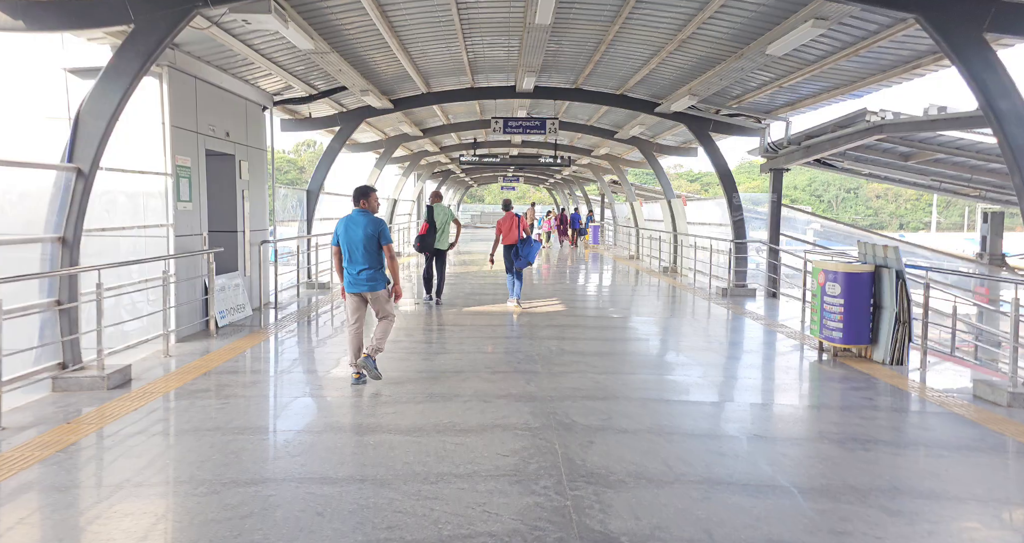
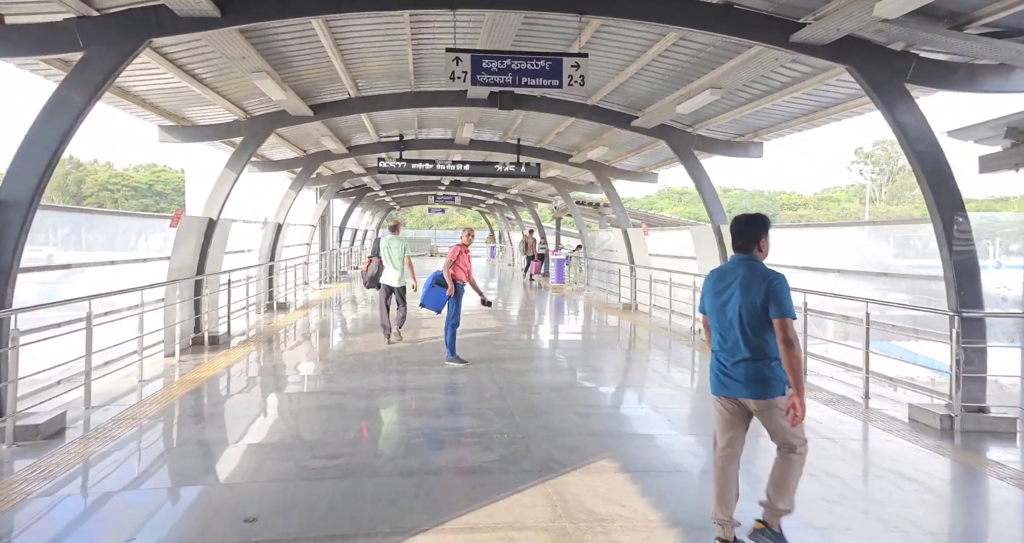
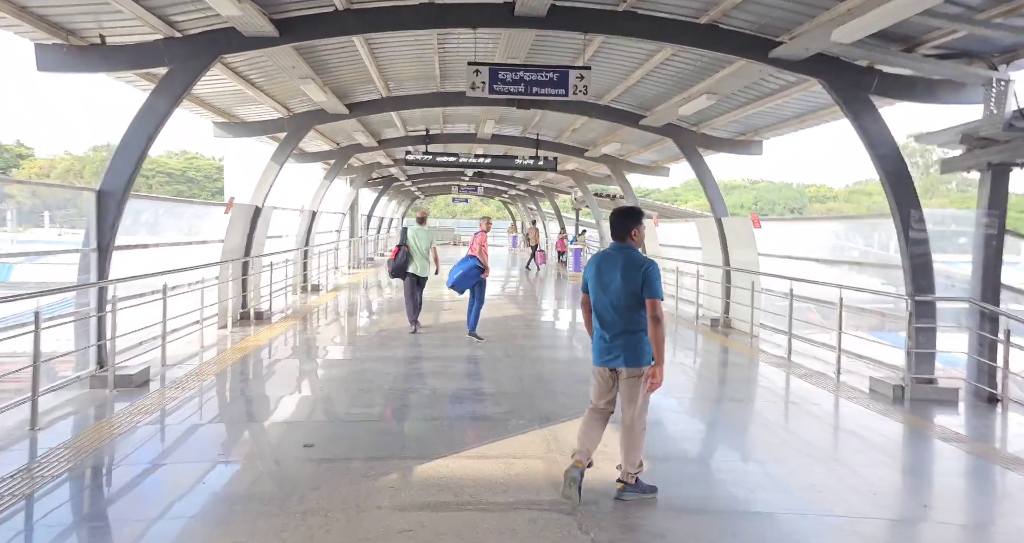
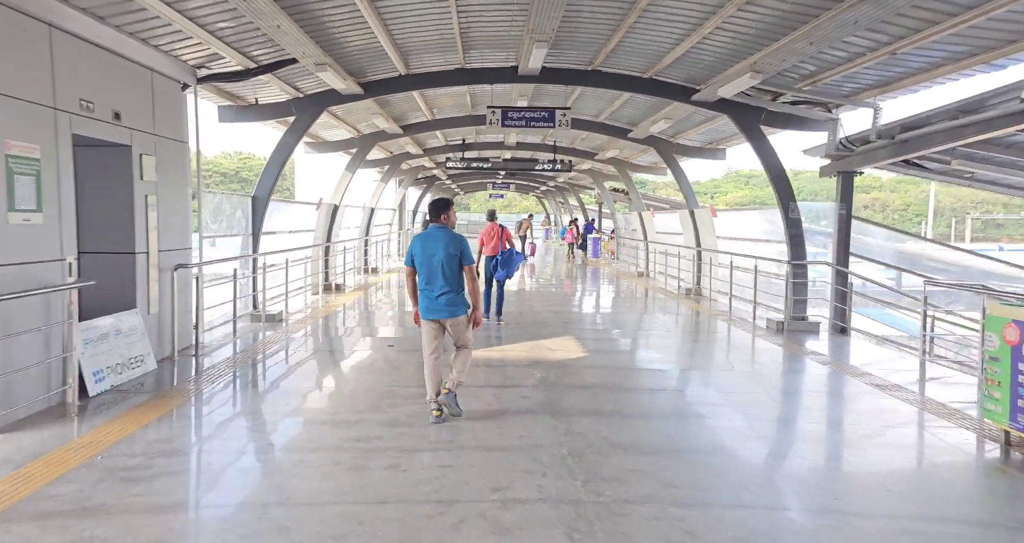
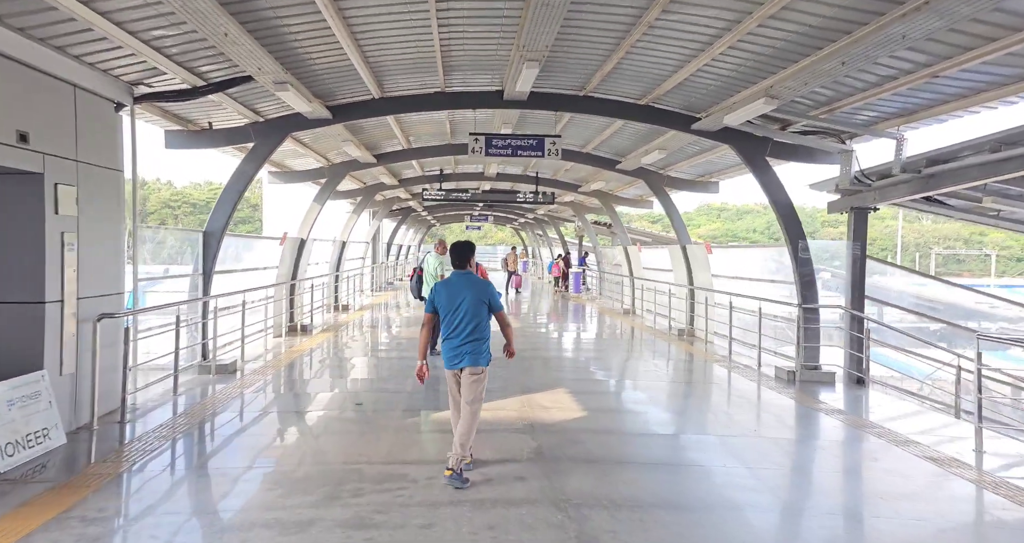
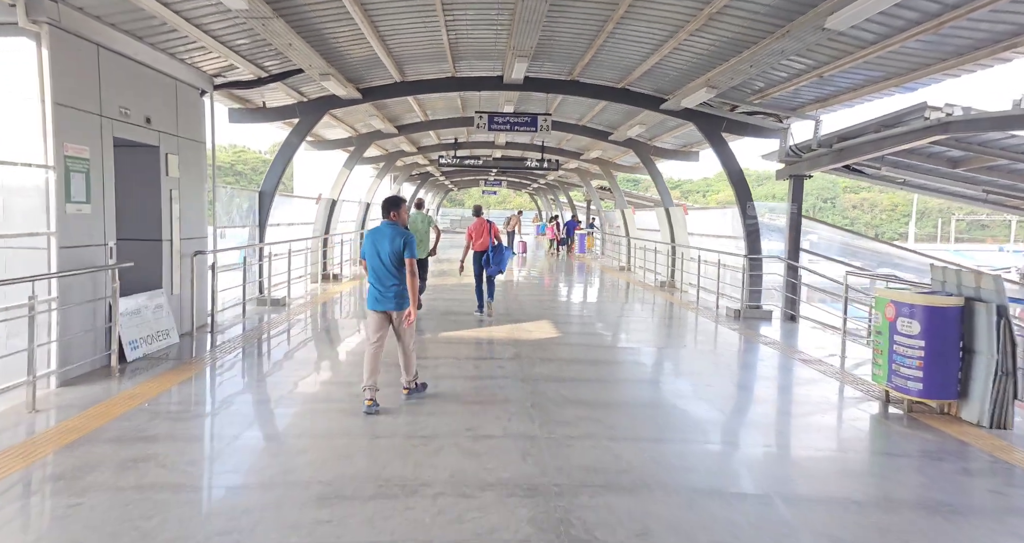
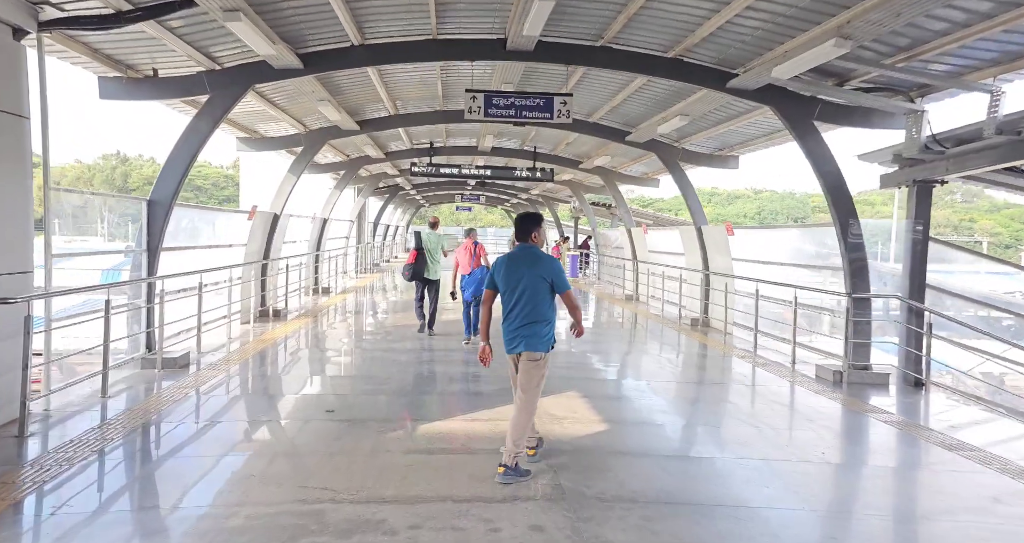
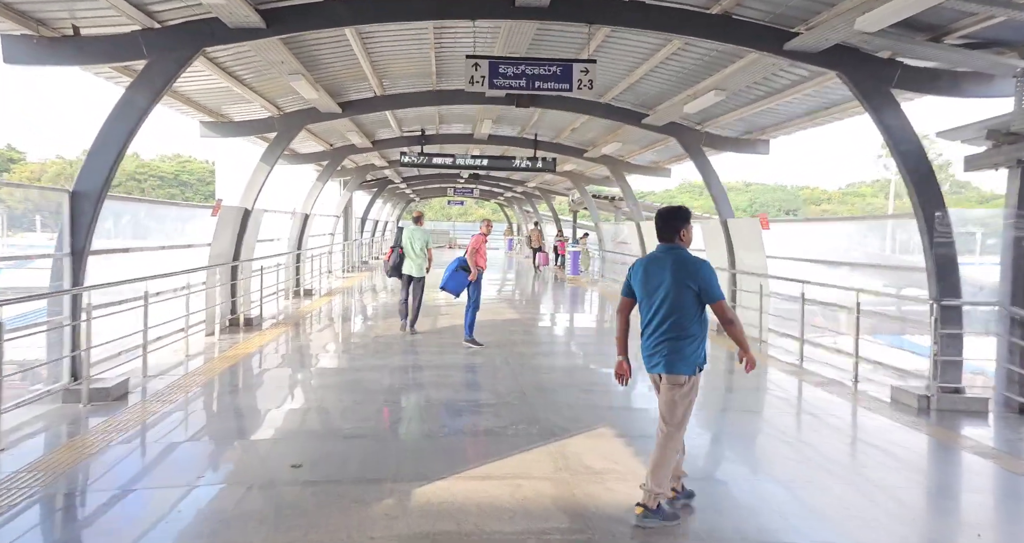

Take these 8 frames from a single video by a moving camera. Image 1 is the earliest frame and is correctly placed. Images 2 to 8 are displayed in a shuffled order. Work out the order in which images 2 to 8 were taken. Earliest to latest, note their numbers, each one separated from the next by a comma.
6, 4, 5, 7, 3, 8, 2
